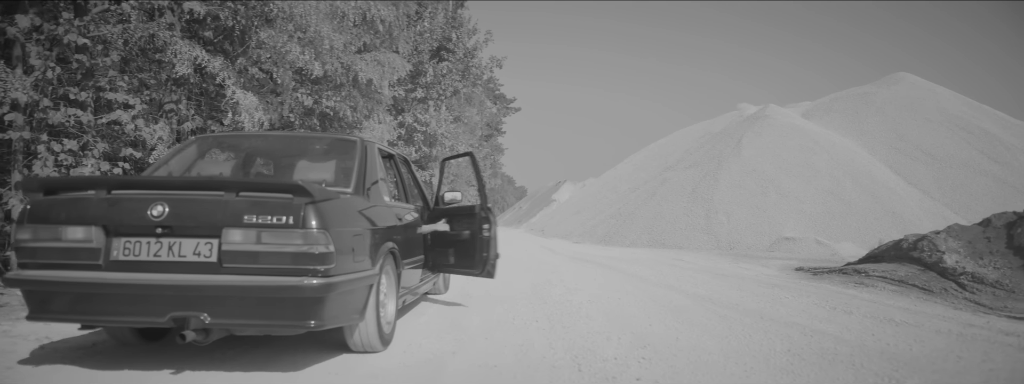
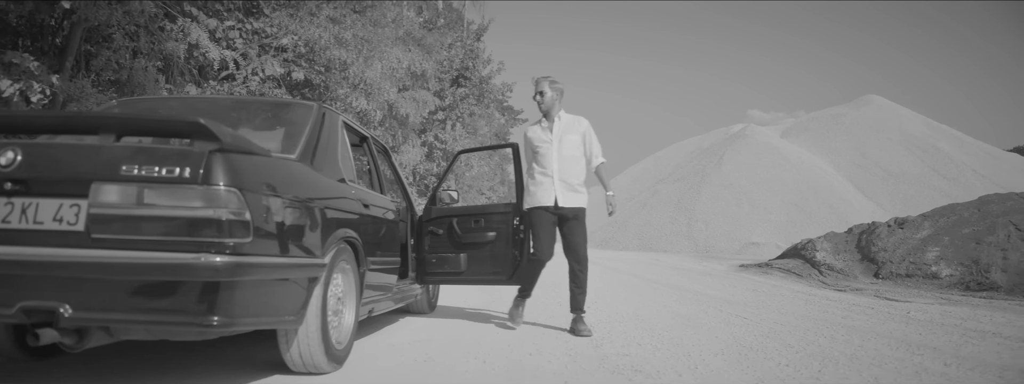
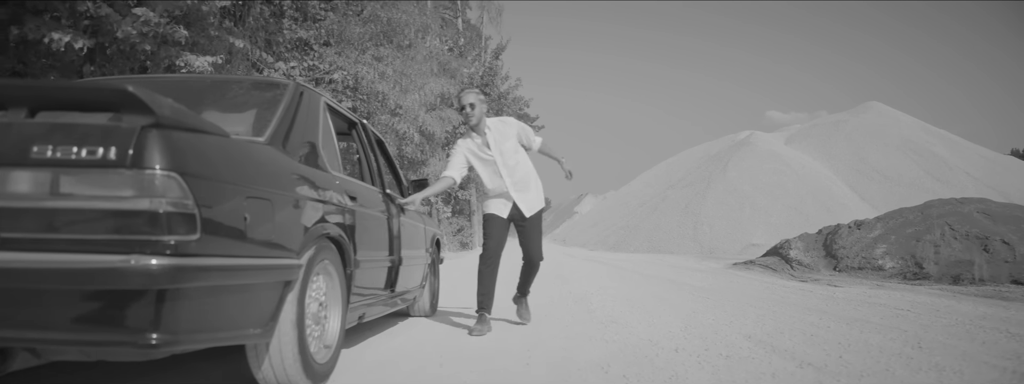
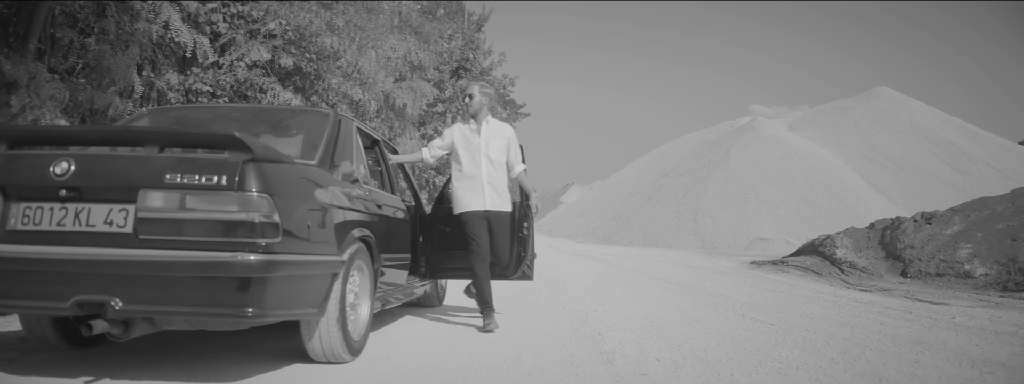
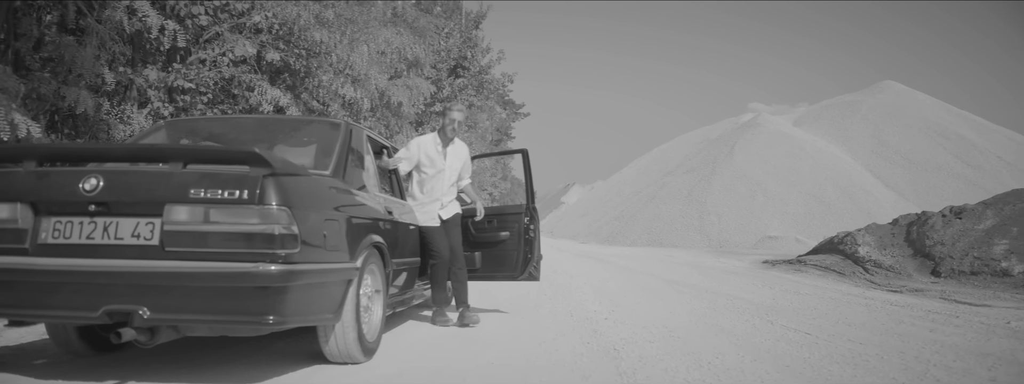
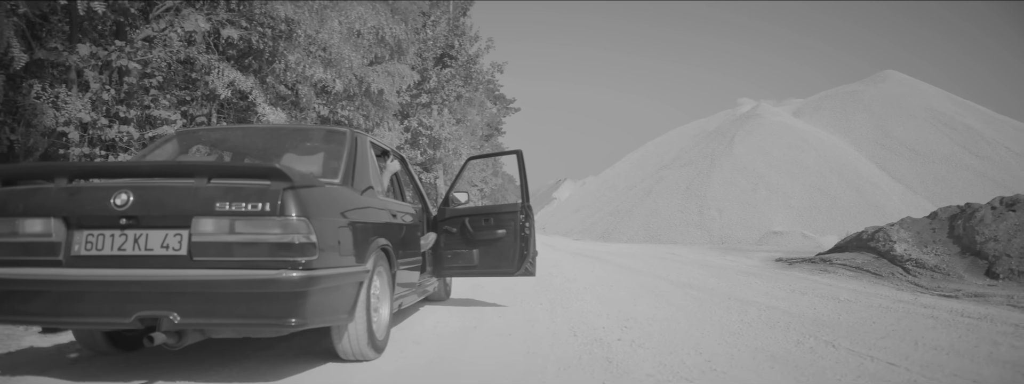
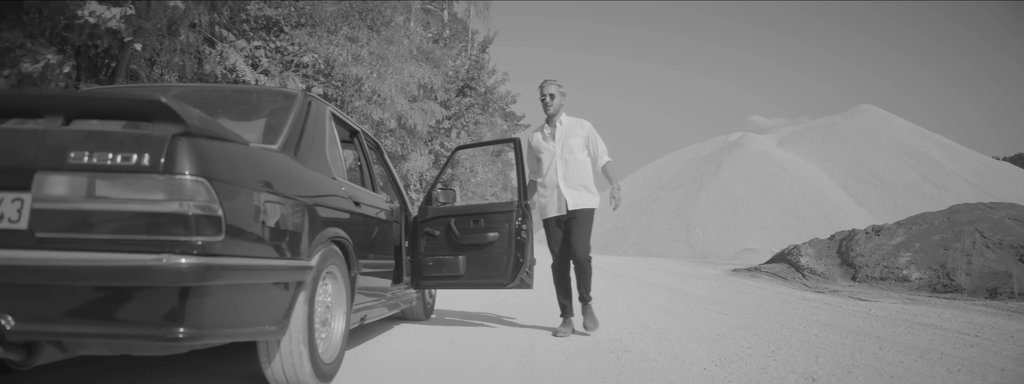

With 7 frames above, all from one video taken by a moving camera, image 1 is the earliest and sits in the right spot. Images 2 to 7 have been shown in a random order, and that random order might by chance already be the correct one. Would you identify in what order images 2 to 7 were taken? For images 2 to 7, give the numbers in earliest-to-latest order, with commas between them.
6, 5, 4, 2, 7, 3
